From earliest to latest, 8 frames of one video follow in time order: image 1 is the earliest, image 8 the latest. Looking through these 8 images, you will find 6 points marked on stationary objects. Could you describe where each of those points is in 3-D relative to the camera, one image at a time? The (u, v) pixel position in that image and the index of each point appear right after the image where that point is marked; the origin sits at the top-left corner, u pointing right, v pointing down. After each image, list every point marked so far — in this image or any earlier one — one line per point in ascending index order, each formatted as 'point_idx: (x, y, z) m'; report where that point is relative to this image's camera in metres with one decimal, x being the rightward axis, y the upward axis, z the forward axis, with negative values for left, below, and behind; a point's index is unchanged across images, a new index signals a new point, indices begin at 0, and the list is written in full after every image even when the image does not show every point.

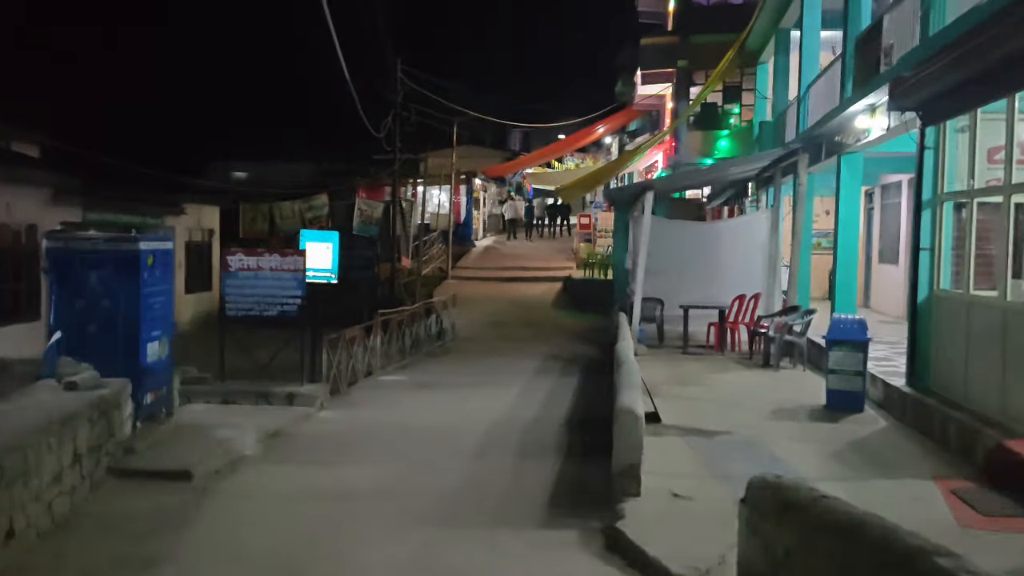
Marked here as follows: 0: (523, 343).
0: (+0.2, -1.1, +15.8) m
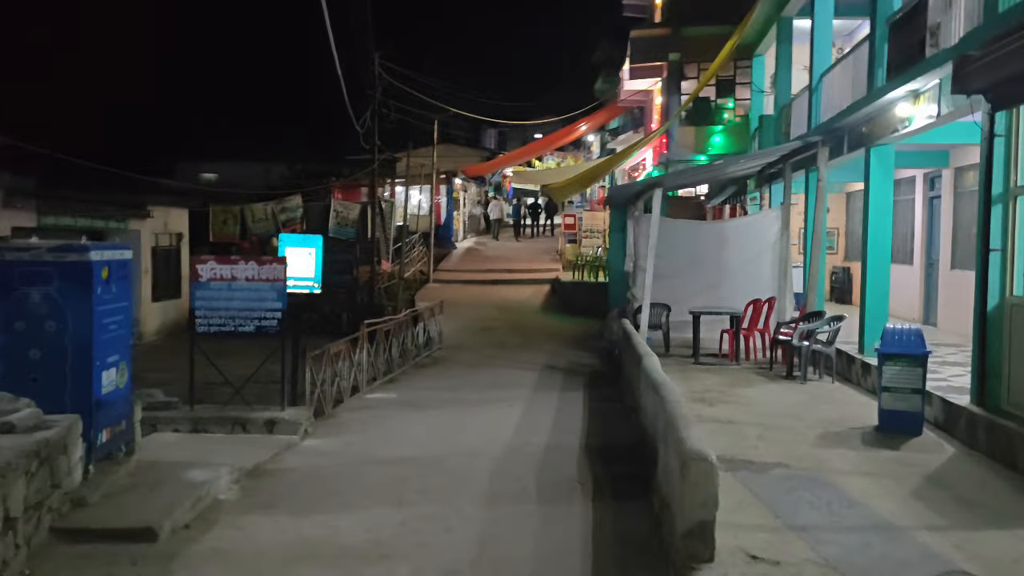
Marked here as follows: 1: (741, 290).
0: (+0.1, -1.1, +14.8) m
1: (+3.7, 0.0, +13.3) m
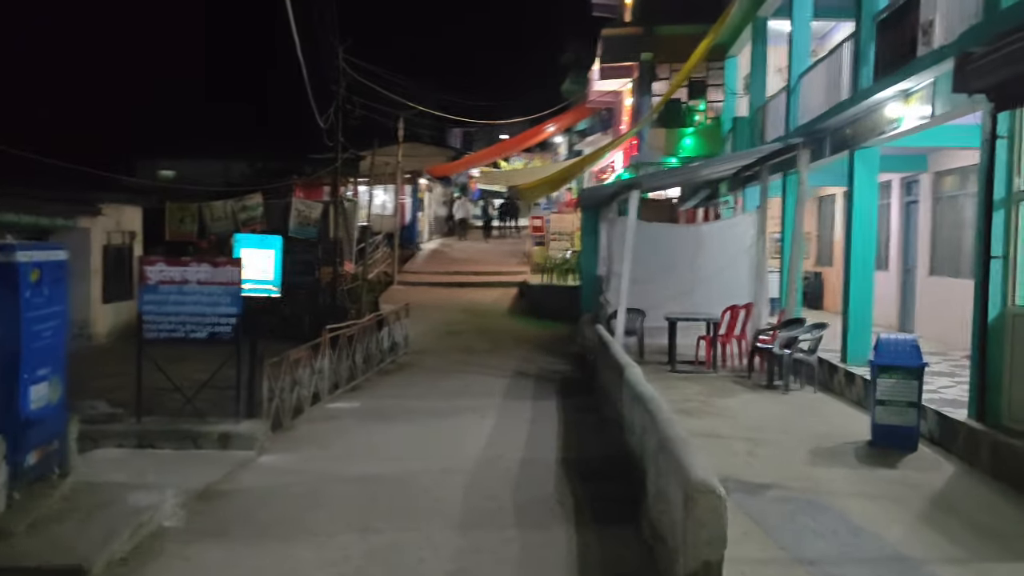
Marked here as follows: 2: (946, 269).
0: (-0.5, -1.2, +14.3) m
1: (+3.2, -0.1, +12.9) m
2: (+6.1, +0.3, +11.5) m
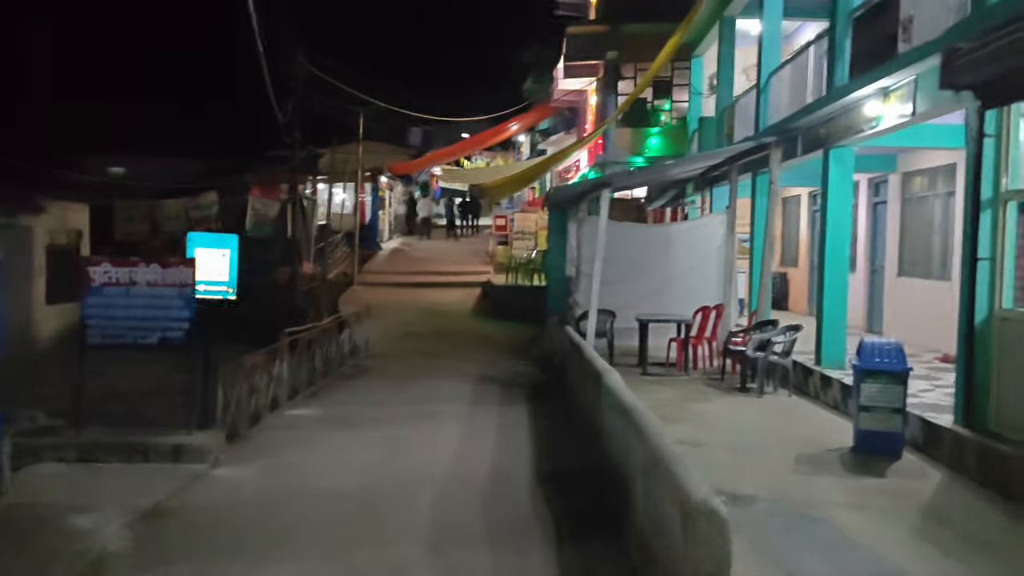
0: (-1.1, -1.2, +13.9) m
1: (+2.7, -0.1, +12.7) m
2: (+5.6, +0.2, +11.5) m
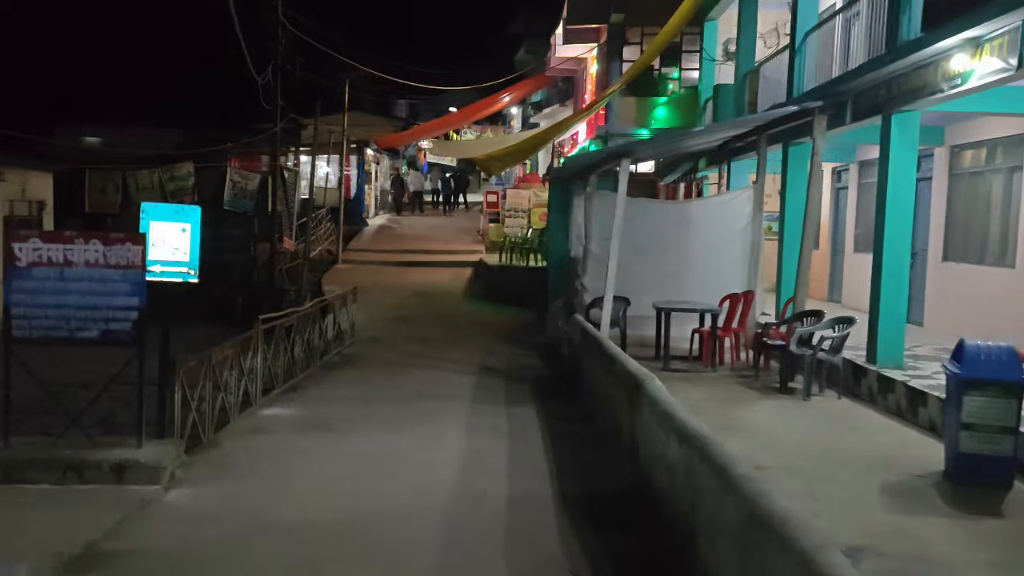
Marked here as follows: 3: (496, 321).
0: (-1.1, -0.9, +12.7) m
1: (+2.7, +0.1, +11.5) m
2: (+5.7, +0.4, +10.3) m
3: (-0.3, -0.6, +15.1) m
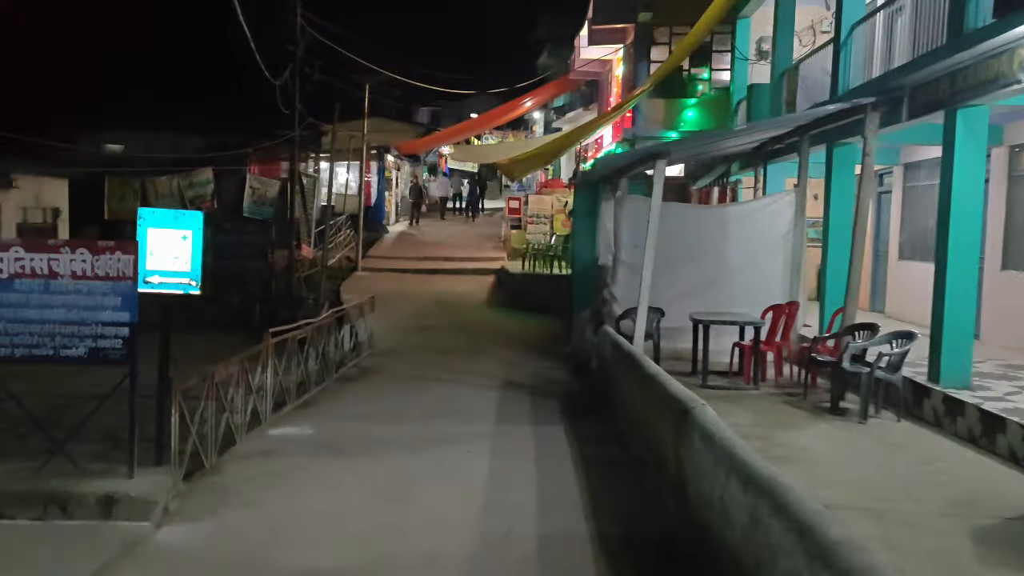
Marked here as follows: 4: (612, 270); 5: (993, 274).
0: (-0.7, -1.1, +12.1) m
1: (+3.1, 0.0, +10.9) m
2: (+6.0, +0.3, +9.5) m
3: (+0.2, -0.8, +14.4) m
4: (+1.4, +0.2, +11.2) m
5: (+5.9, +0.2, +10.0) m
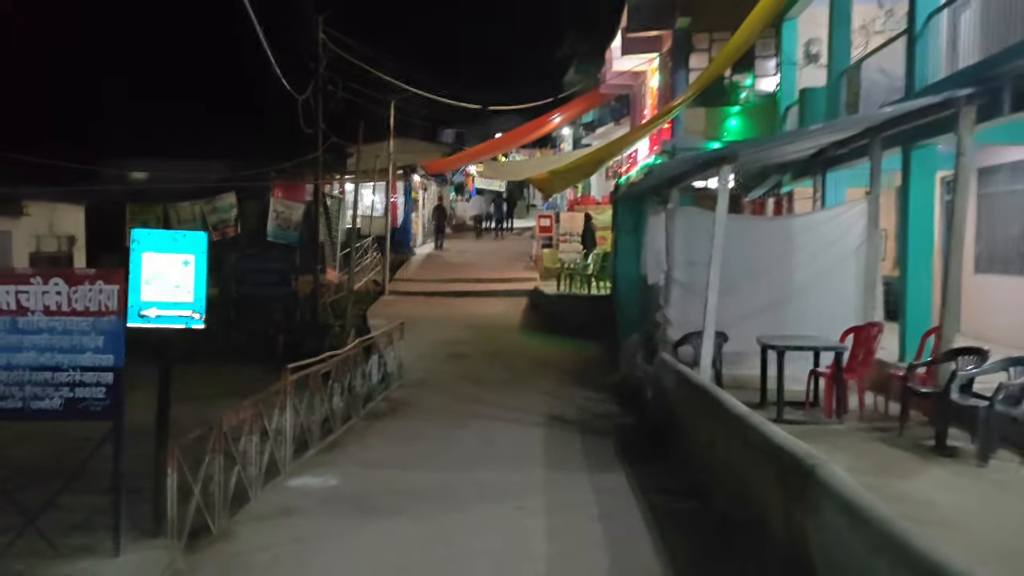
0: (-0.1, -1.4, +11.1) m
1: (+3.6, -0.3, +9.8) m
2: (+6.5, +0.1, +8.4) m
3: (+0.8, -1.1, +13.4) m
4: (+1.9, 0.0, +10.1) m
5: (+6.4, 0.0, +8.9) m
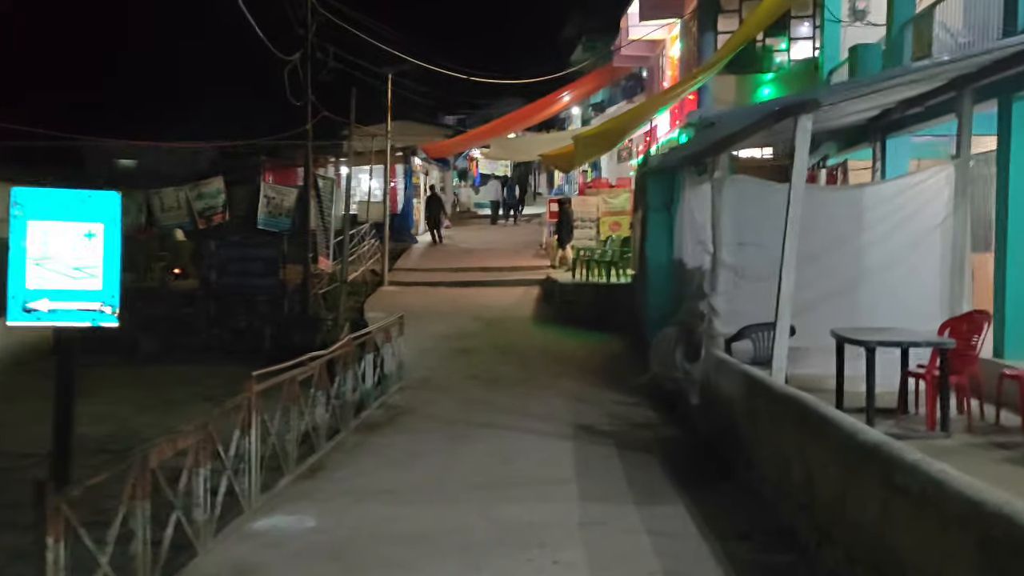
0: (+0.1, -1.2, +9.5) m
1: (+3.8, -0.1, +8.2) m
2: (+6.6, +0.3, +6.8) m
3: (+1.0, -0.9, +11.9) m
4: (+2.1, +0.1, +8.6) m
5: (+6.6, +0.2, +7.3) m
